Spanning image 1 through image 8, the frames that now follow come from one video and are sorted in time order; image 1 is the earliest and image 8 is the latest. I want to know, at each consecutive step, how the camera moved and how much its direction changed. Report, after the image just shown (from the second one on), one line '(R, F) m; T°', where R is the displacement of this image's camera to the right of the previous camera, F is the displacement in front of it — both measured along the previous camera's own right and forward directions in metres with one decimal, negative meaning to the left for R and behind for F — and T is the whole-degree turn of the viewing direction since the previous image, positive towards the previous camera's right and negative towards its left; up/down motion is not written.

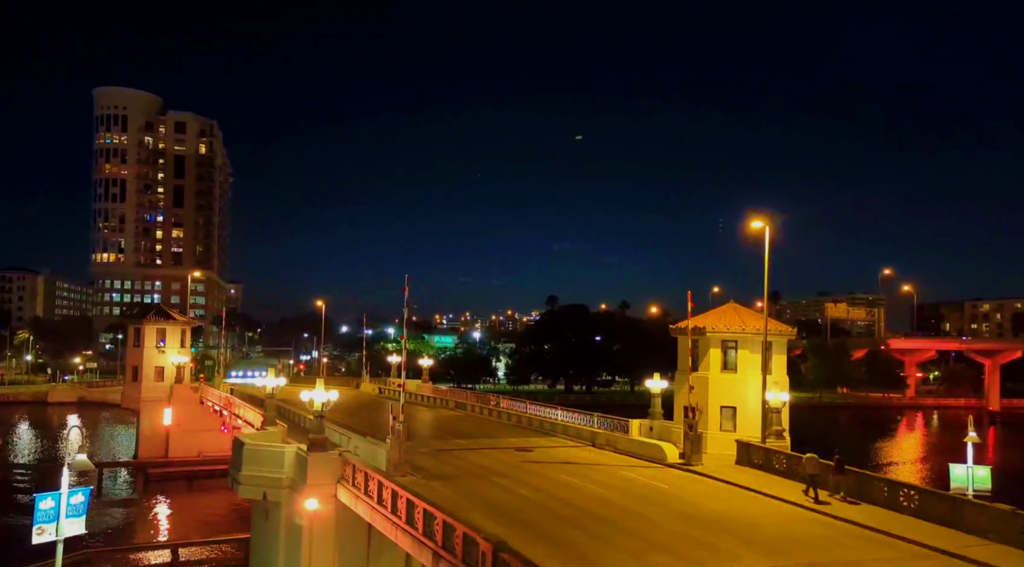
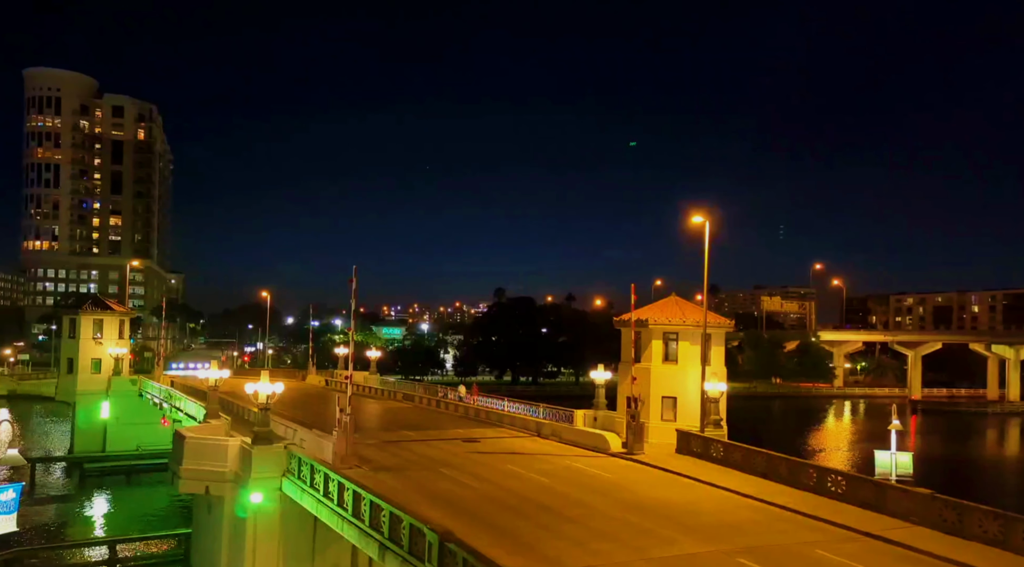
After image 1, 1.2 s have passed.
(+0.2, -0.5) m; +3°
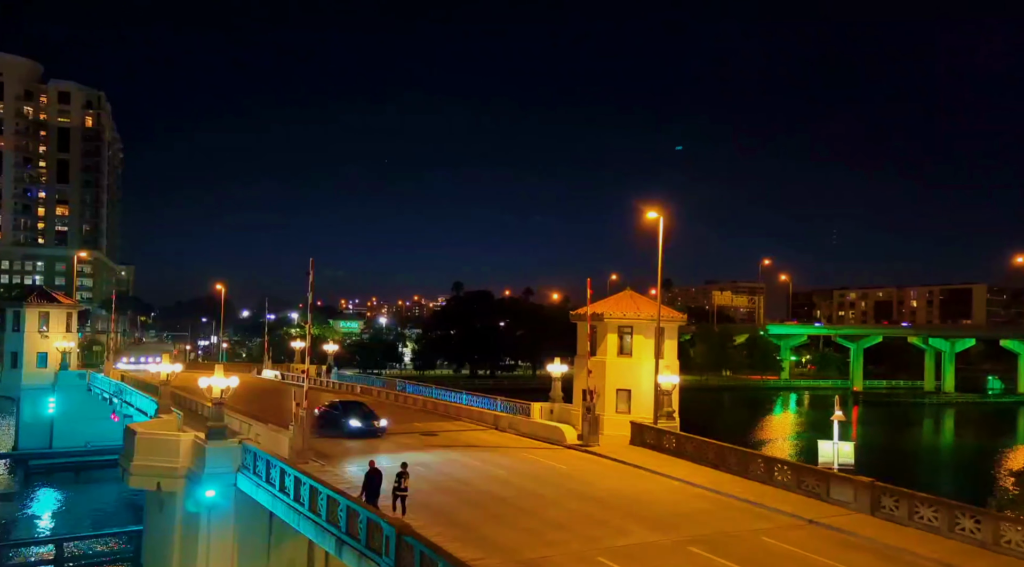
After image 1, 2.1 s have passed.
(+0.1, -0.5) m; +3°
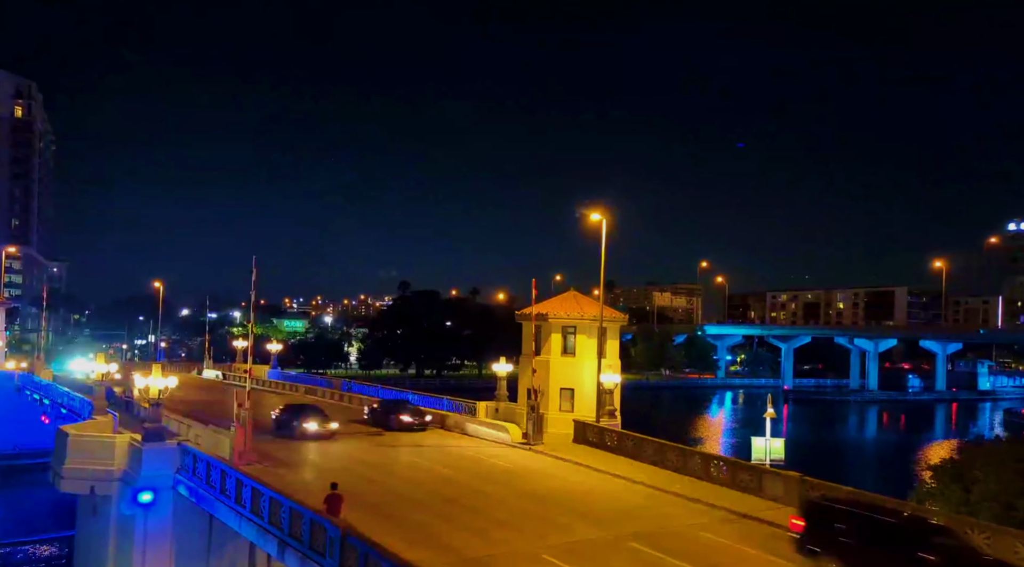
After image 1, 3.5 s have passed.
(+0.1, -0.6) m; +3°
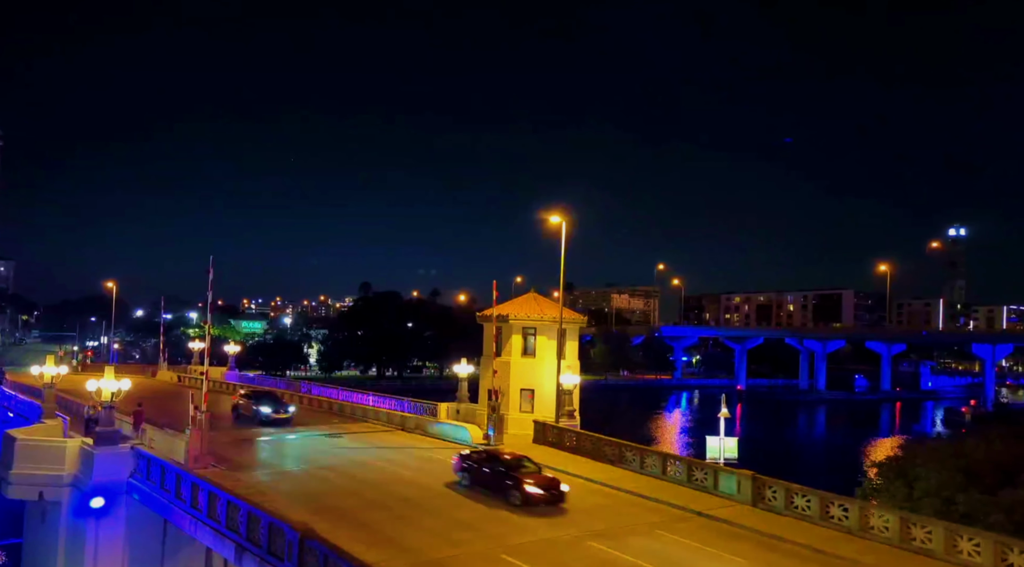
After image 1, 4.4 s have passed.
(+0.1, -0.4) m; +2°
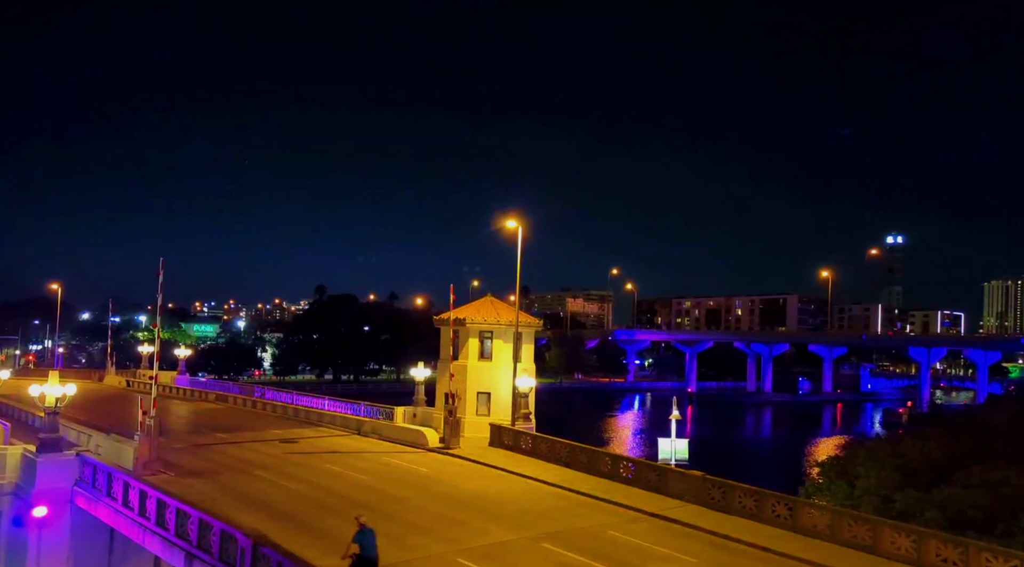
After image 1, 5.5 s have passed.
(+0.1, -0.5) m; +3°
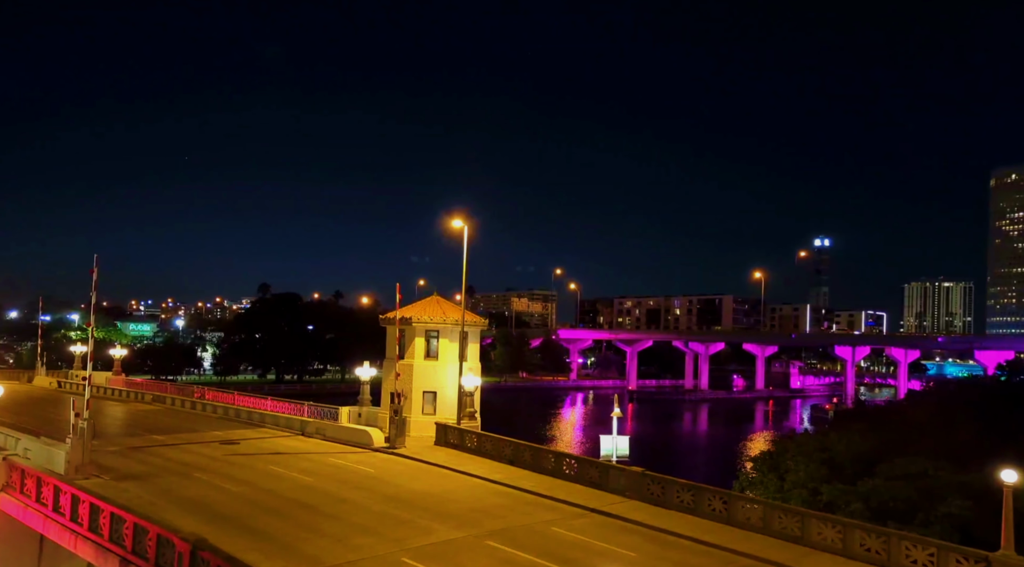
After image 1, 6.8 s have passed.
(+0.1, -0.6) m; +3°
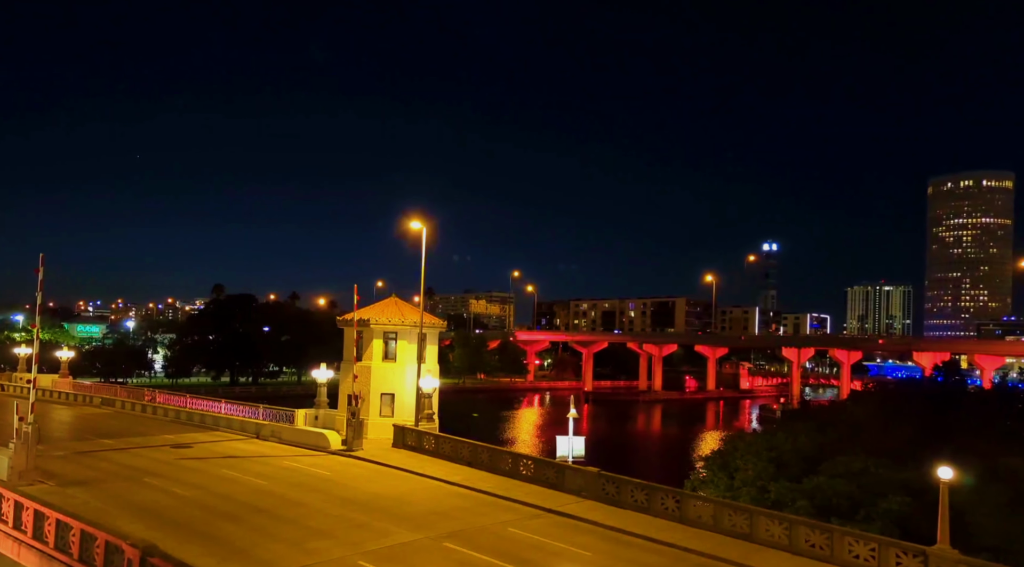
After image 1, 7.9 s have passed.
(+0.1, -0.2) m; +3°
